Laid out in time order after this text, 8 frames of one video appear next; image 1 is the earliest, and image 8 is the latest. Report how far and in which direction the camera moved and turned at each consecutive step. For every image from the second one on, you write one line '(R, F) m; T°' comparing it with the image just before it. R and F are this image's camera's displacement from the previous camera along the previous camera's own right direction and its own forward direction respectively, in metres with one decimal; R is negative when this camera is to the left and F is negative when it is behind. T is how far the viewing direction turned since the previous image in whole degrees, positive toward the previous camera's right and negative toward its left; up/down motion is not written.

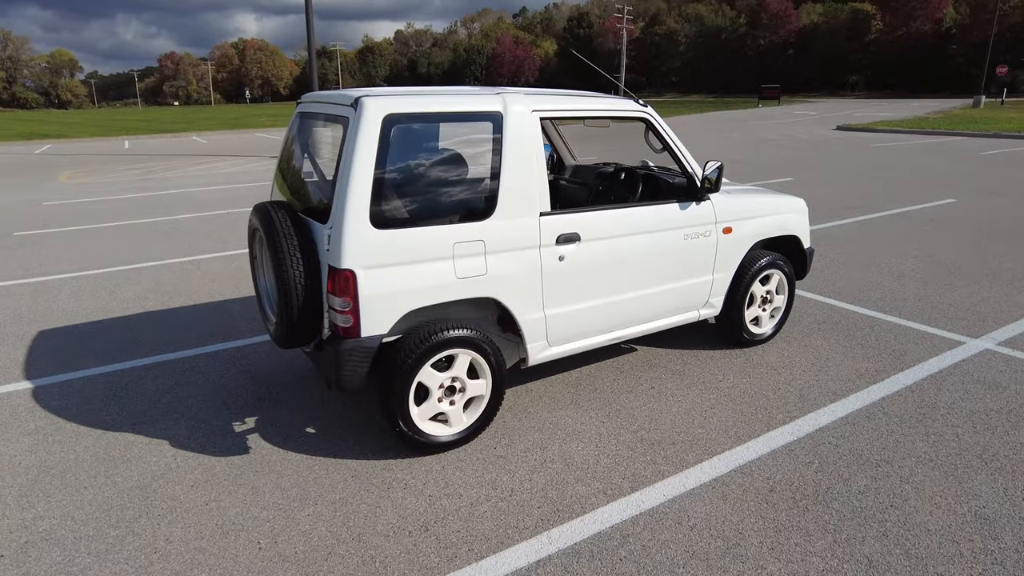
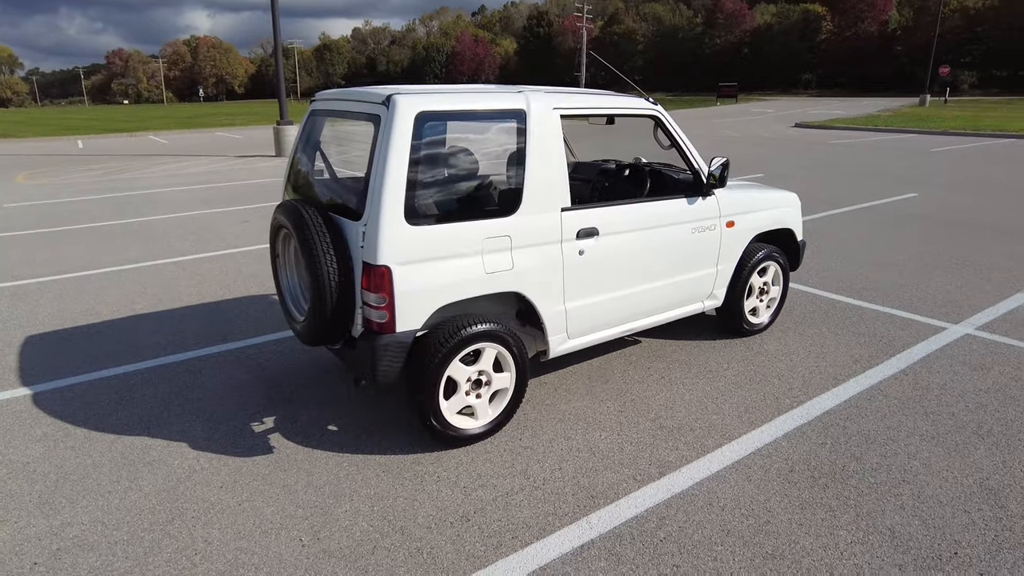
(-0.4, -0.1) m; +3°
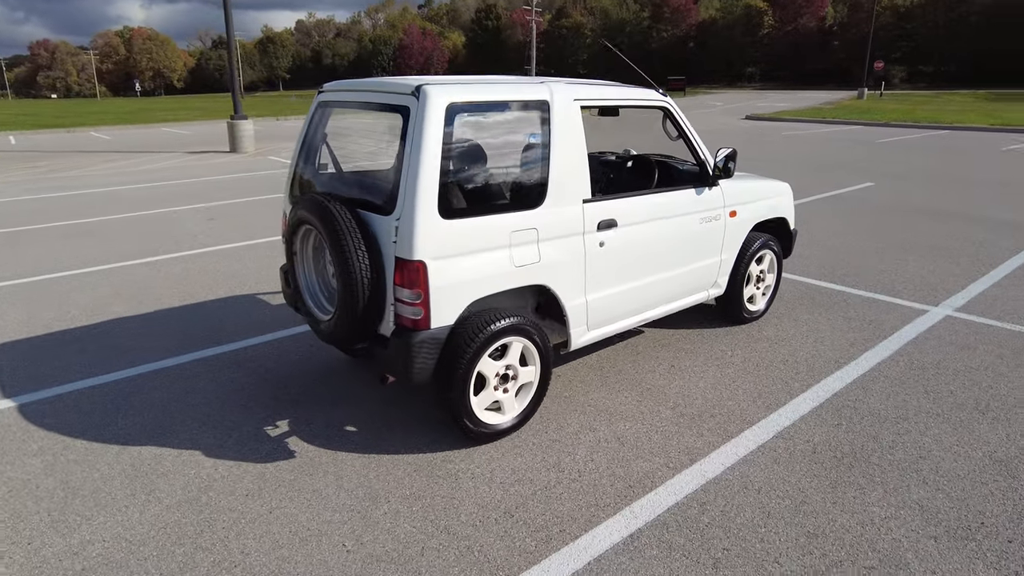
(-0.4, 0.0) m; +4°
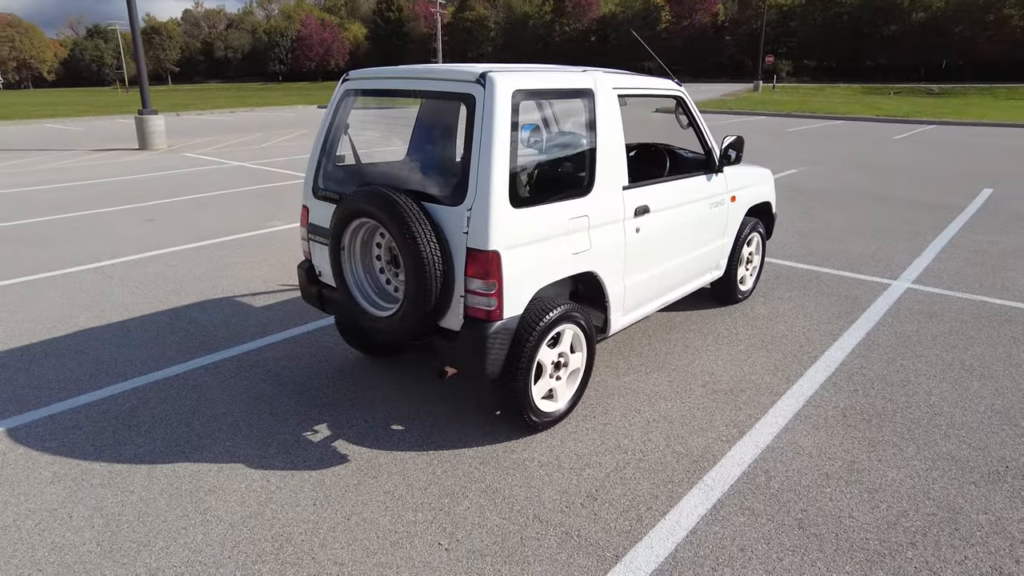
(-0.8, +0.1) m; +8°
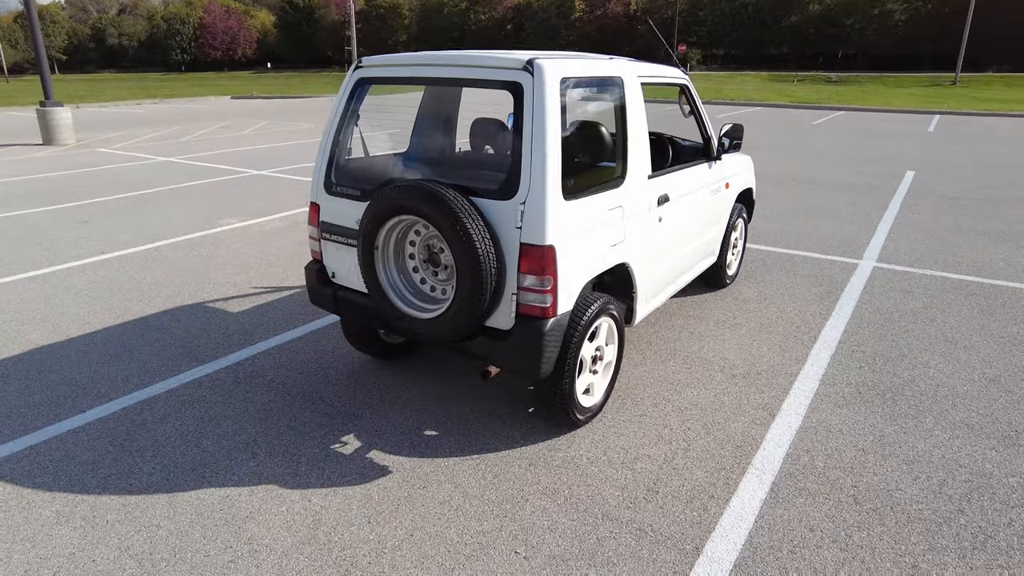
(-0.6, +0.1) m; +7°
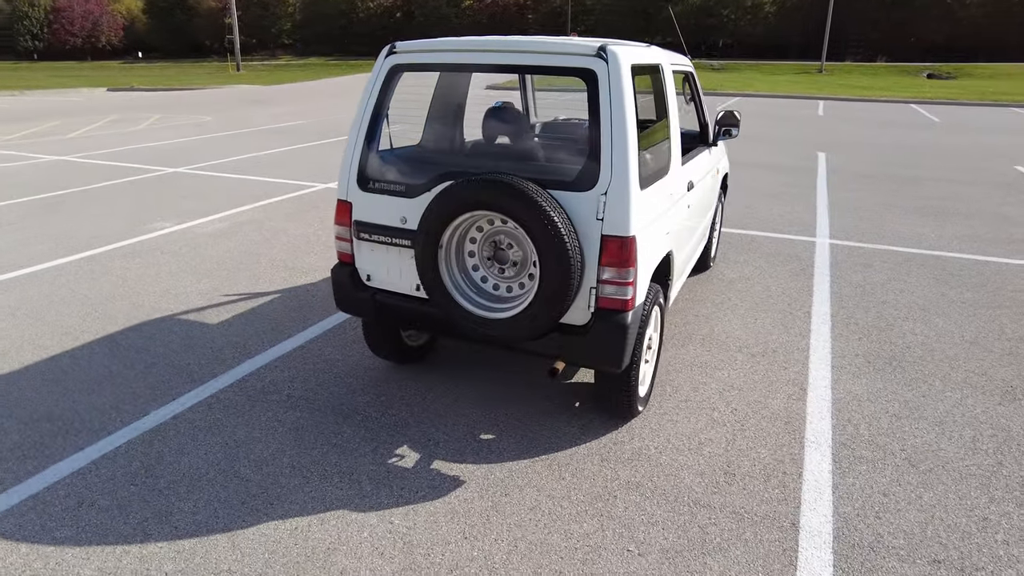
(-0.8, +0.2) m; +9°
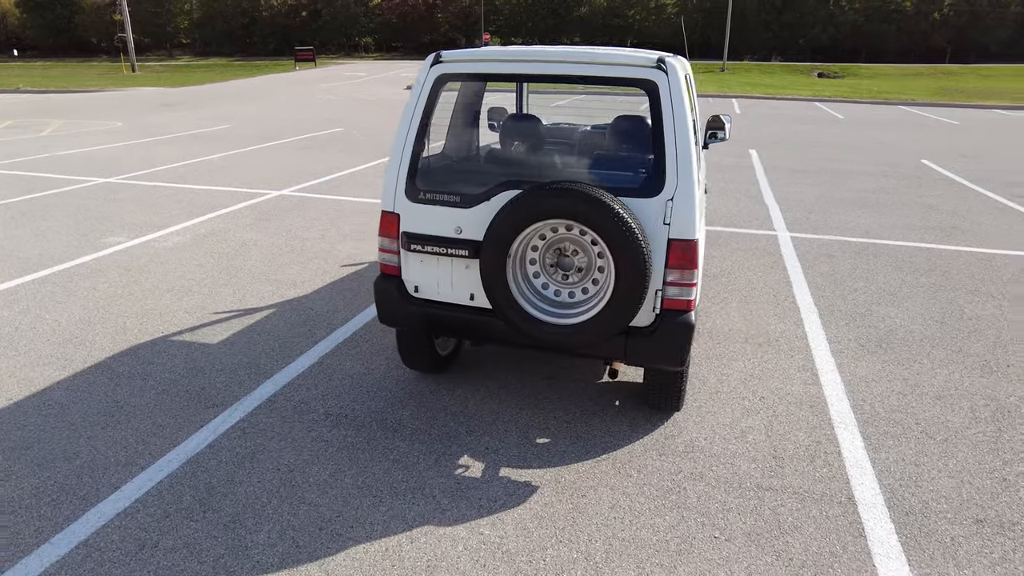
(-0.7, 0.0) m; +7°
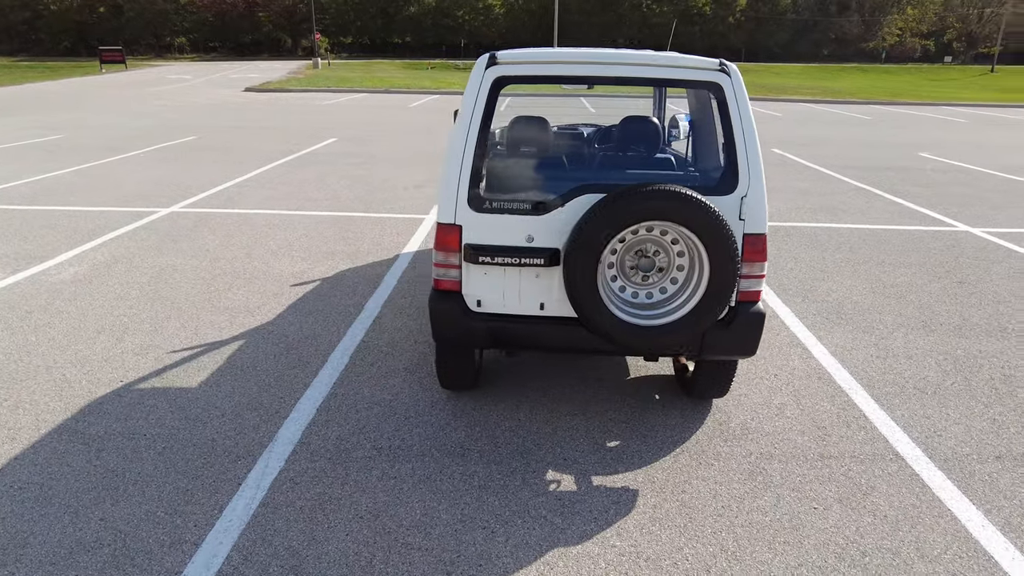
(-1.1, +0.2) m; +14°
